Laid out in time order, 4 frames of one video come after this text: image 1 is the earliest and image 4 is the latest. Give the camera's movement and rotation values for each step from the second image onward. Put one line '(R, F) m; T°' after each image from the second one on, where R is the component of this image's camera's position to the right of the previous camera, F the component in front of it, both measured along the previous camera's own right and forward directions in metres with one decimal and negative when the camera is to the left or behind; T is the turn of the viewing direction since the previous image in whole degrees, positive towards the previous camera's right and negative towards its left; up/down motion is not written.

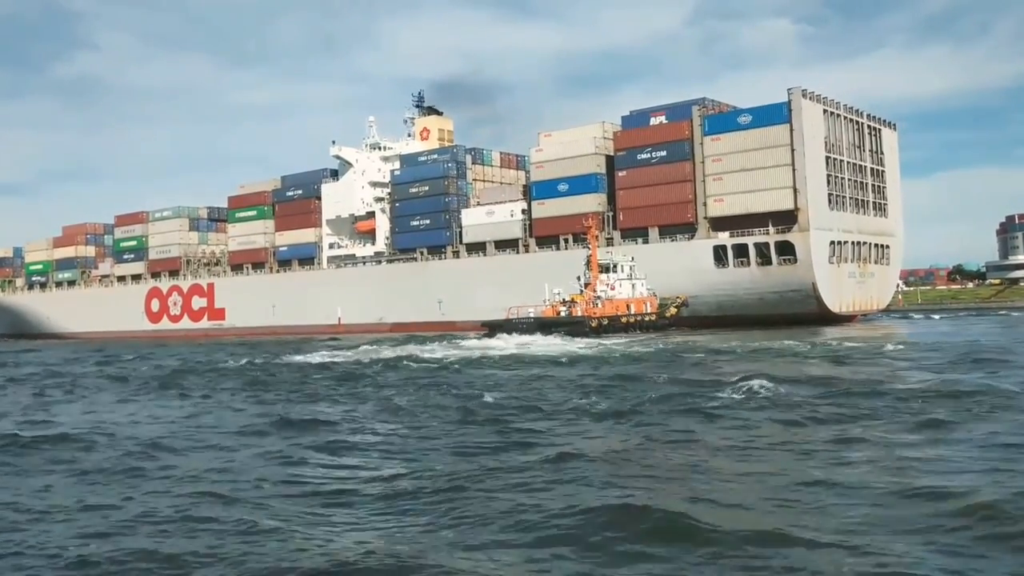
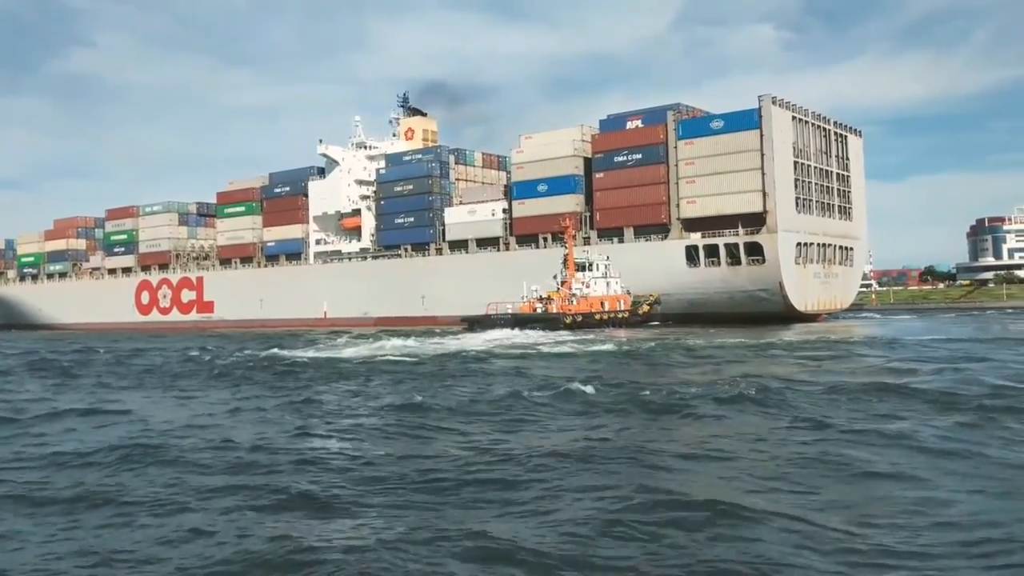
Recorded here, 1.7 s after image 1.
(+0.4, -0.8) m; +1°
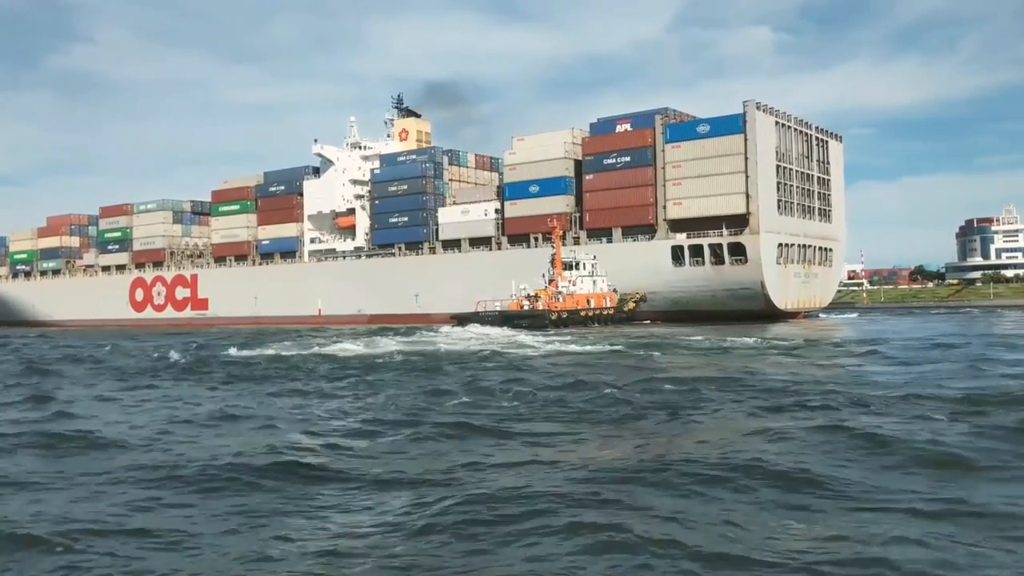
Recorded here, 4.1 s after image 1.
(+0.5, -0.6) m; 0°
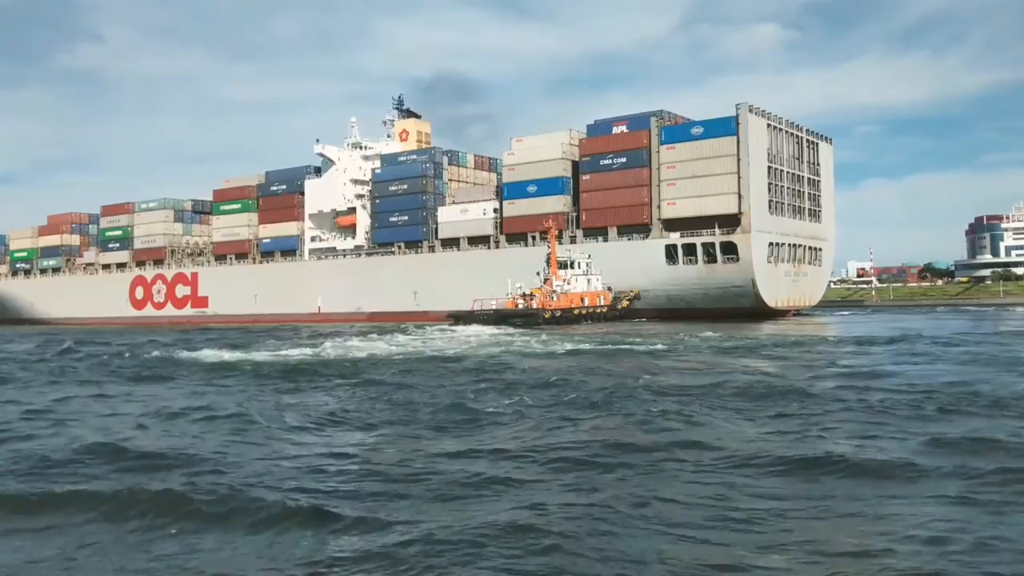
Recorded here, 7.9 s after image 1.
(+0.6, -0.4) m; -1°
